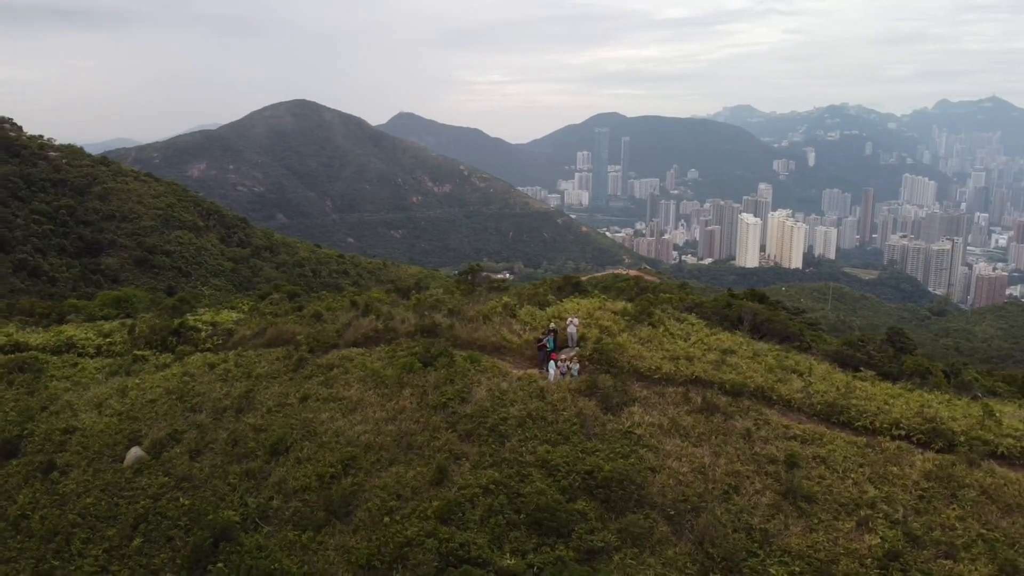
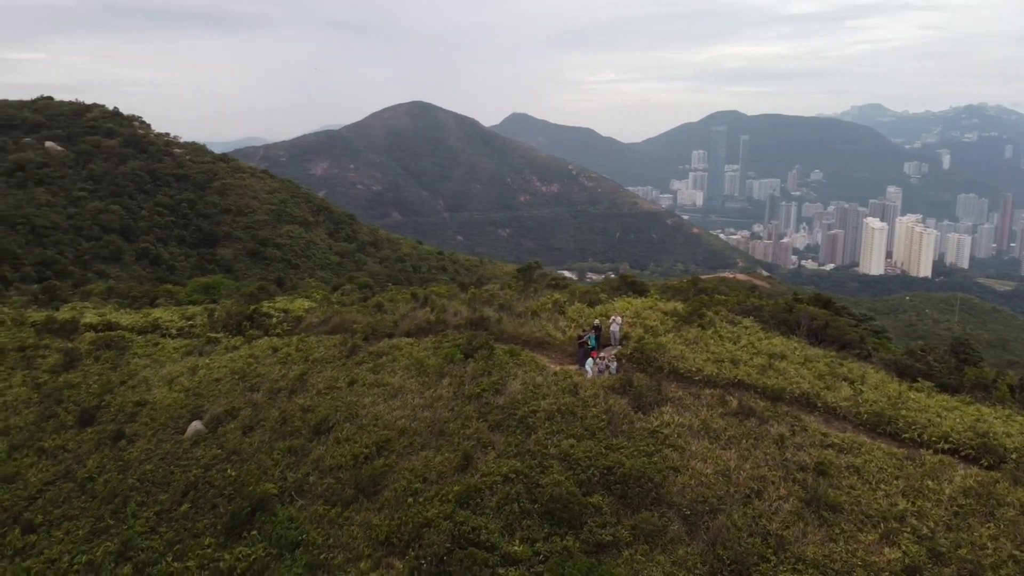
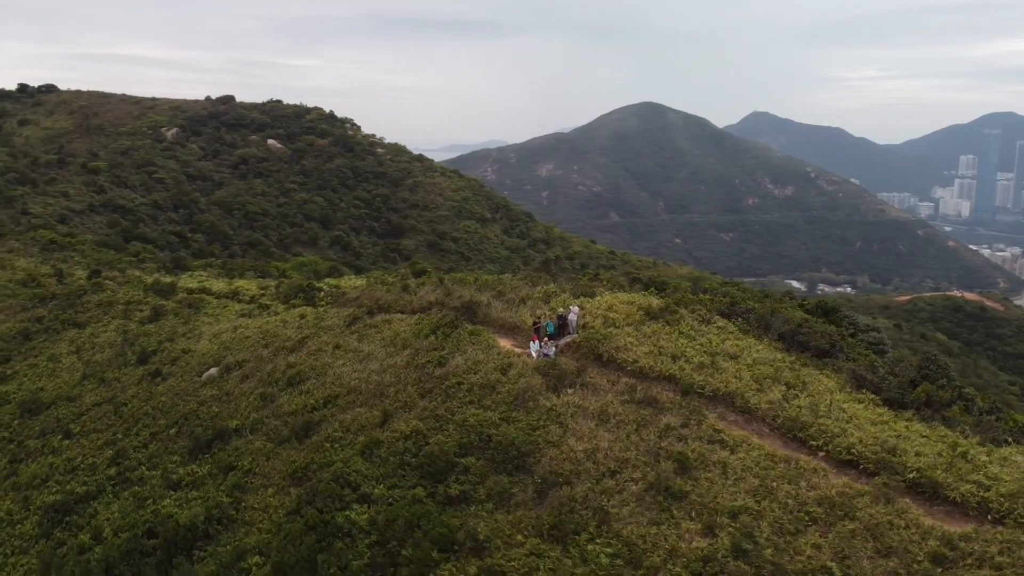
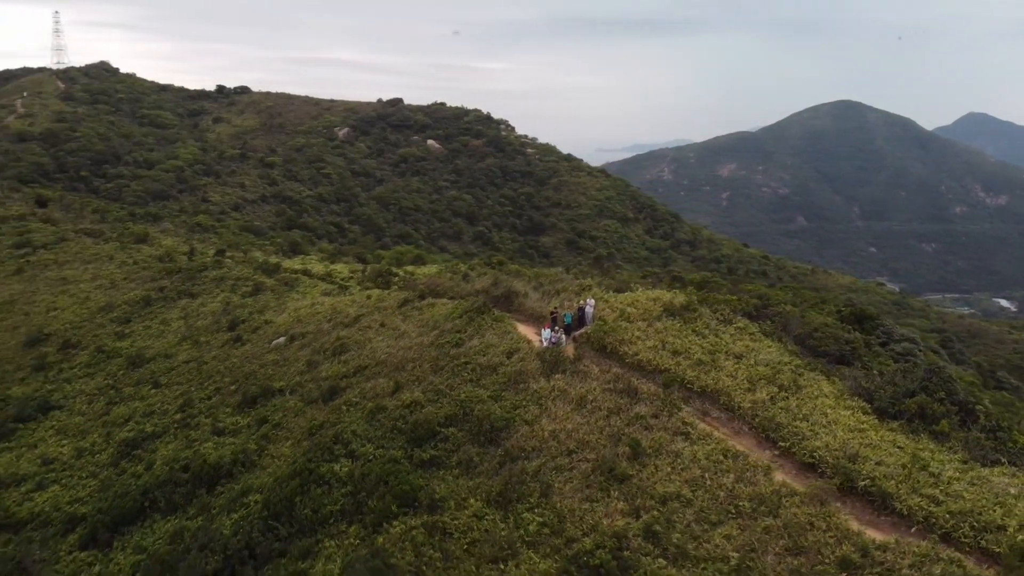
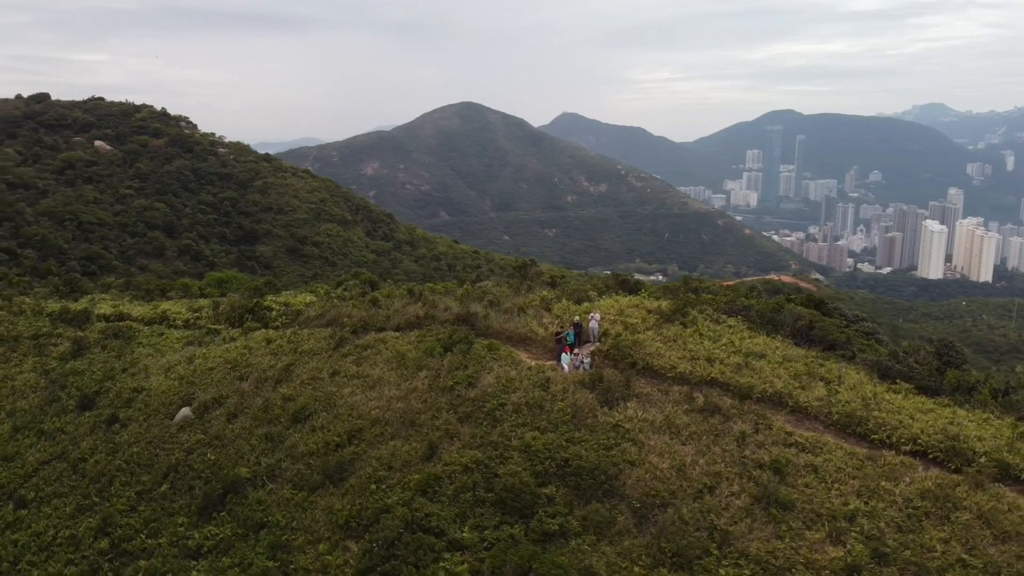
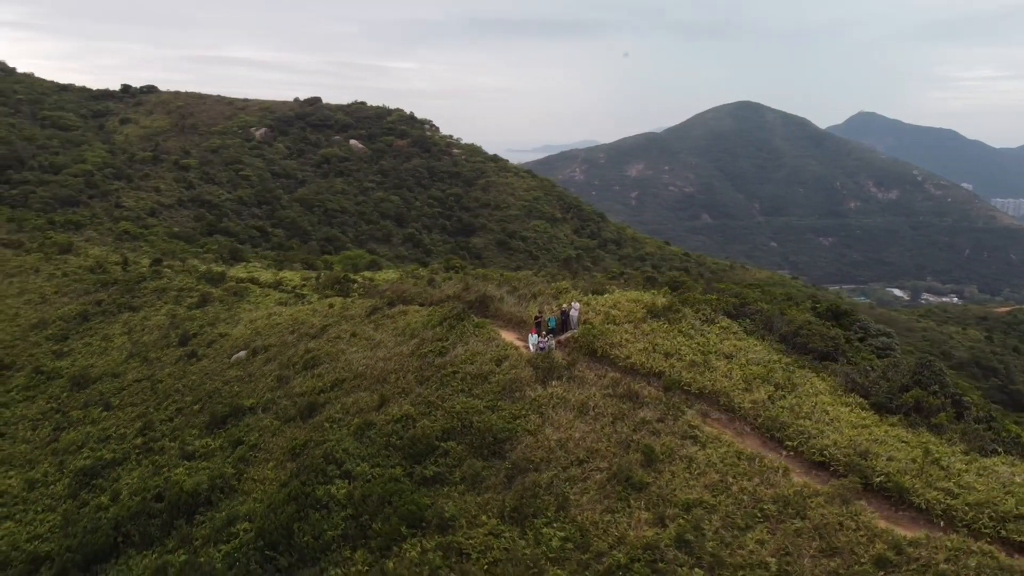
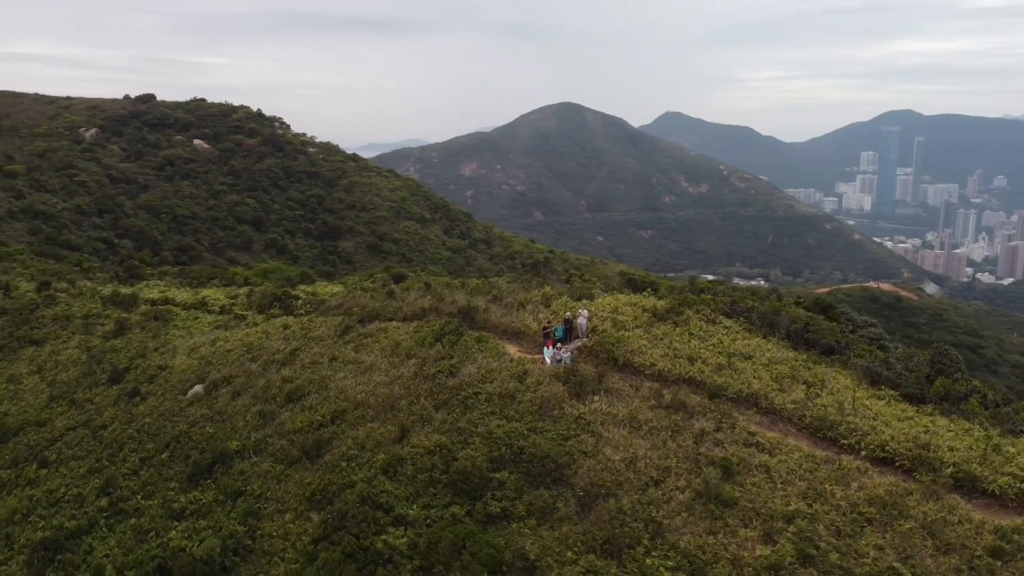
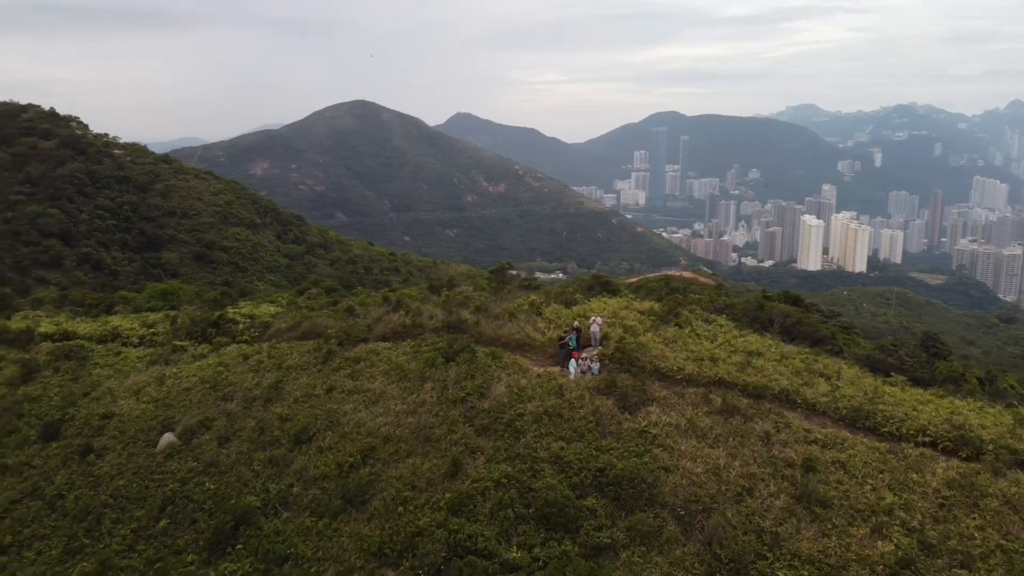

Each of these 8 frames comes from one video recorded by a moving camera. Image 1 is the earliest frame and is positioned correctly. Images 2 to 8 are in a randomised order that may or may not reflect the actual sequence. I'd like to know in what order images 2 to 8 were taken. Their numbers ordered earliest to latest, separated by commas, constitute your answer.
8, 2, 5, 7, 3, 6, 4
